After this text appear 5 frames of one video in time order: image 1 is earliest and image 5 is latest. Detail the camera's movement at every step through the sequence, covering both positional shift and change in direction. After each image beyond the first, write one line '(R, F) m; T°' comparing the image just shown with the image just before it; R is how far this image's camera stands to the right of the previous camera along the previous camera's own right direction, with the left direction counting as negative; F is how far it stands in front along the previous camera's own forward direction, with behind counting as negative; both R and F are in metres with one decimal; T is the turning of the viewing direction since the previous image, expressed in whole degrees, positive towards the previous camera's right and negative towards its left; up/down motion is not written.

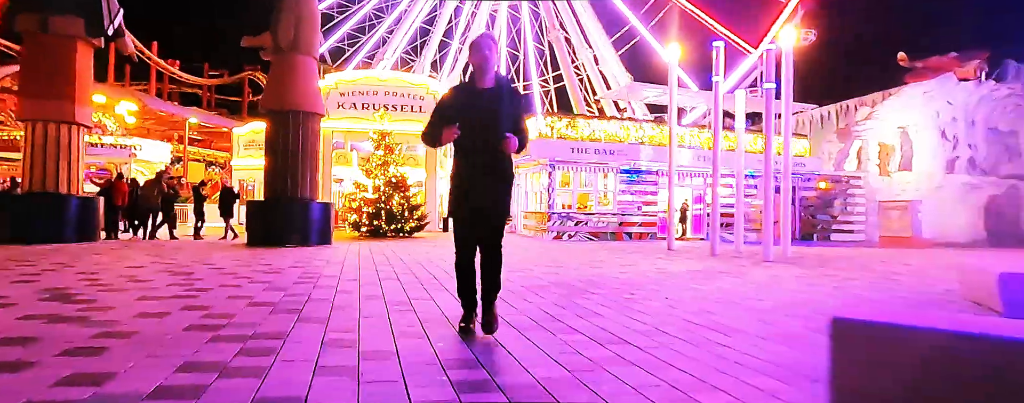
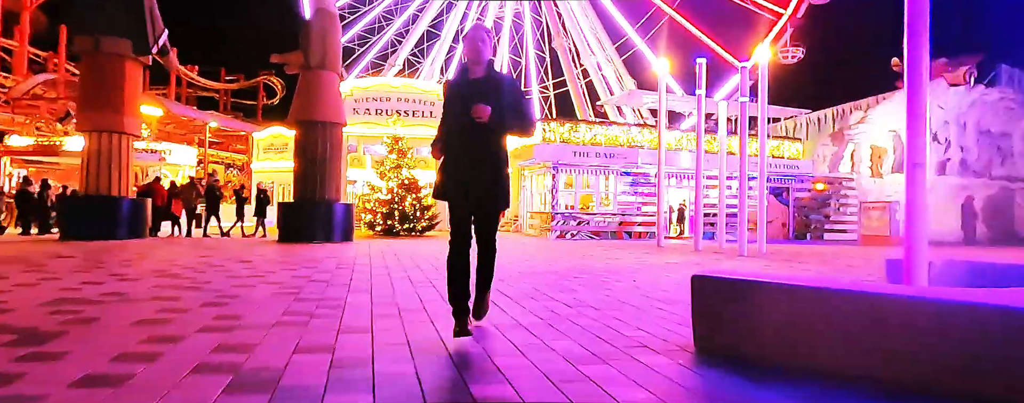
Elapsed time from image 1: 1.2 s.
(+0.1, -0.9) m; -1°
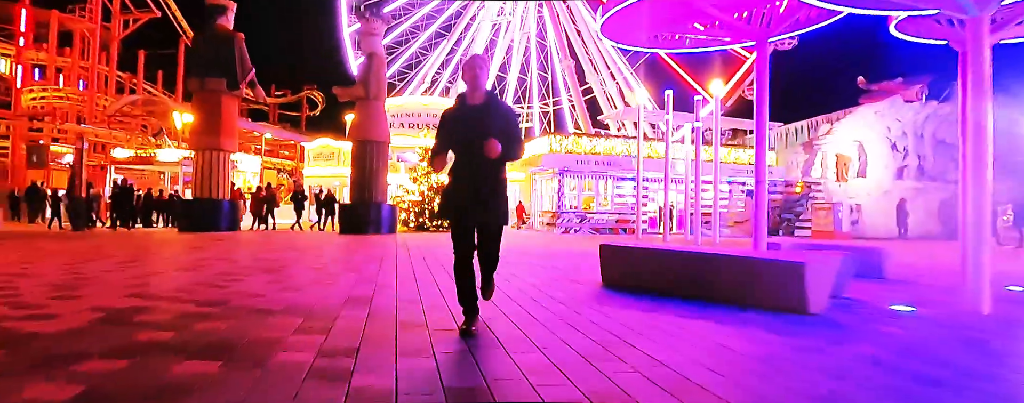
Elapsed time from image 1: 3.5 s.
(+0.3, -2.8) m; -2°
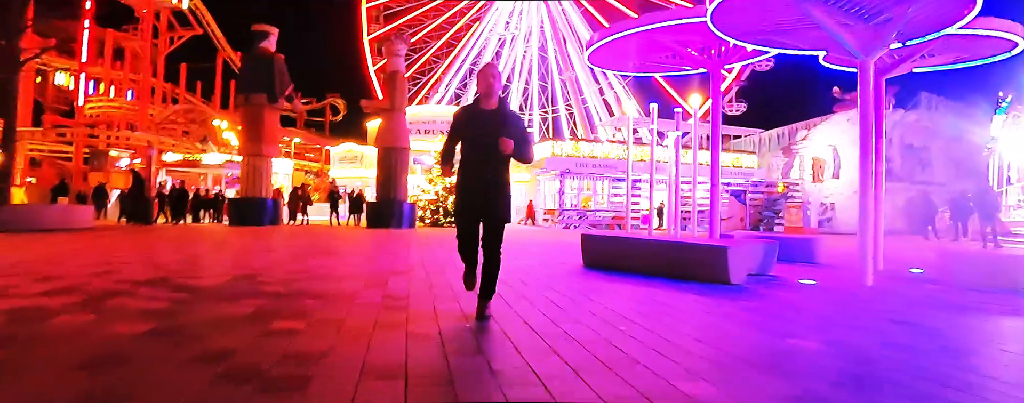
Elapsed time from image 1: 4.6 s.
(+0.2, -2.0) m; -1°
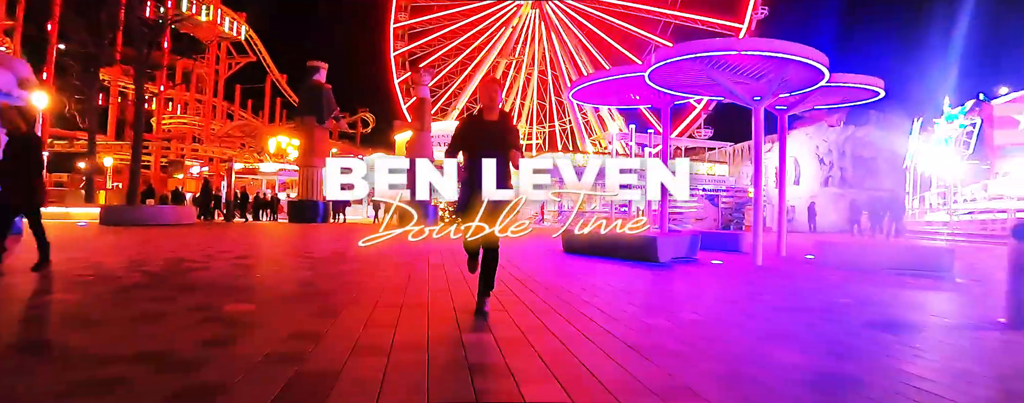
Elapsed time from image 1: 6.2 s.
(+0.3, -3.6) m; -2°
